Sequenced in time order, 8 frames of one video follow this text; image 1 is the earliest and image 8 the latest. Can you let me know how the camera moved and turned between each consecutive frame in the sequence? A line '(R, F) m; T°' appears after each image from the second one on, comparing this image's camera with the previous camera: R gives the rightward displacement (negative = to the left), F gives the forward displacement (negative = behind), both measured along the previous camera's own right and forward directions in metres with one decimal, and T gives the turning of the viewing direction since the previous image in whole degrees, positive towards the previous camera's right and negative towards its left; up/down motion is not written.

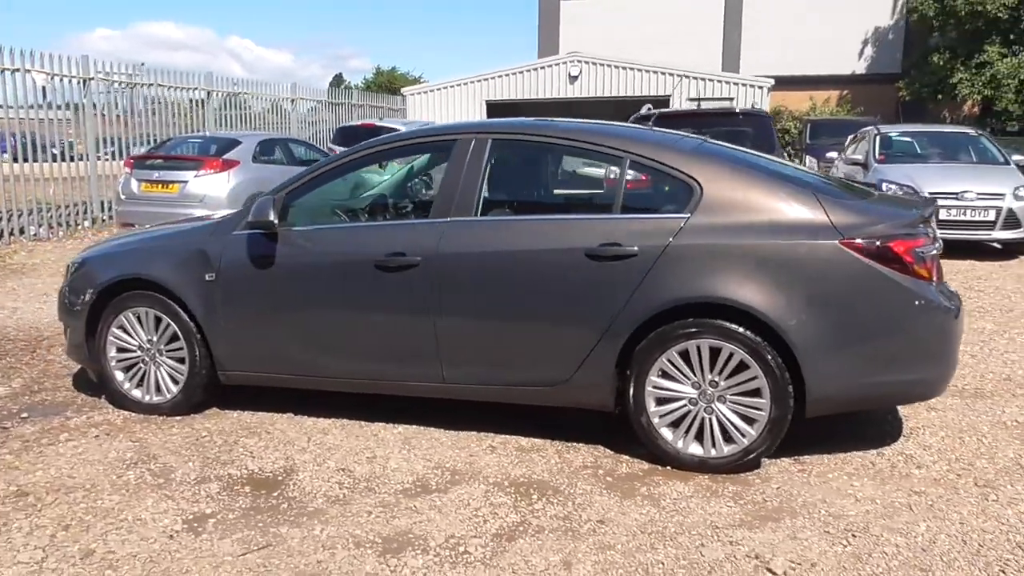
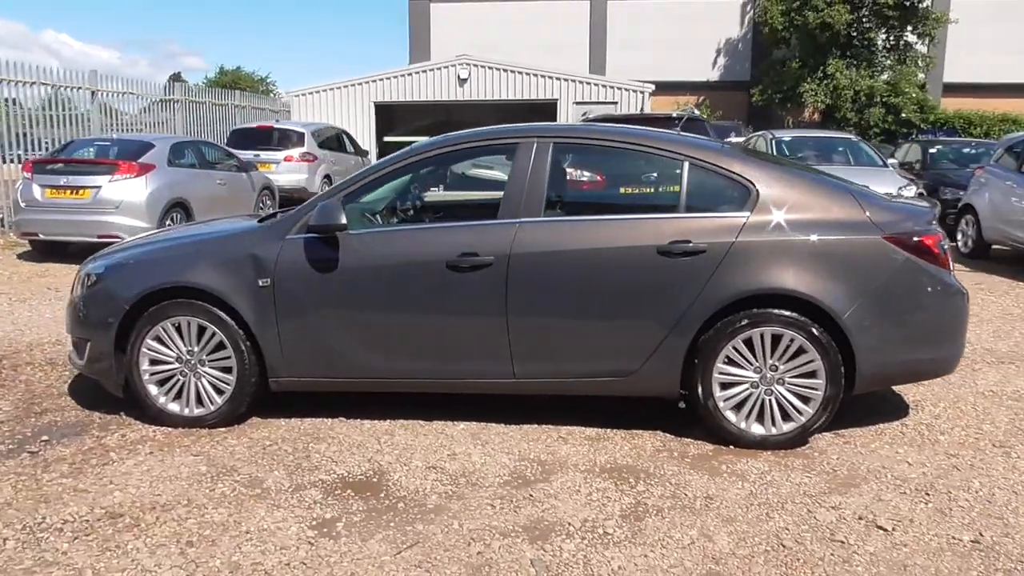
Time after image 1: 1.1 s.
(-1.2, -0.1) m; +11°
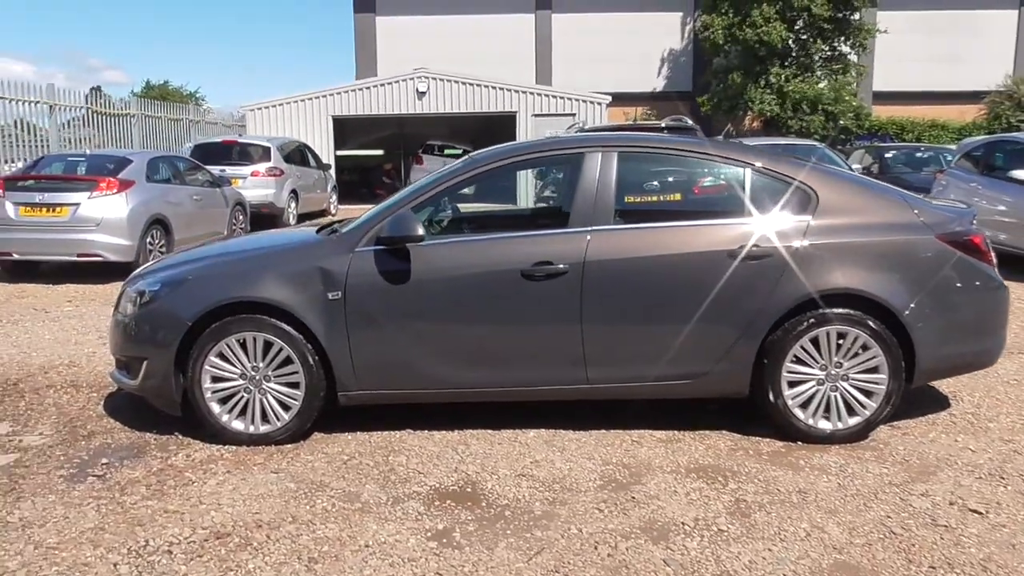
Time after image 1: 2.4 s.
(-0.8, 0.0) m; +5°
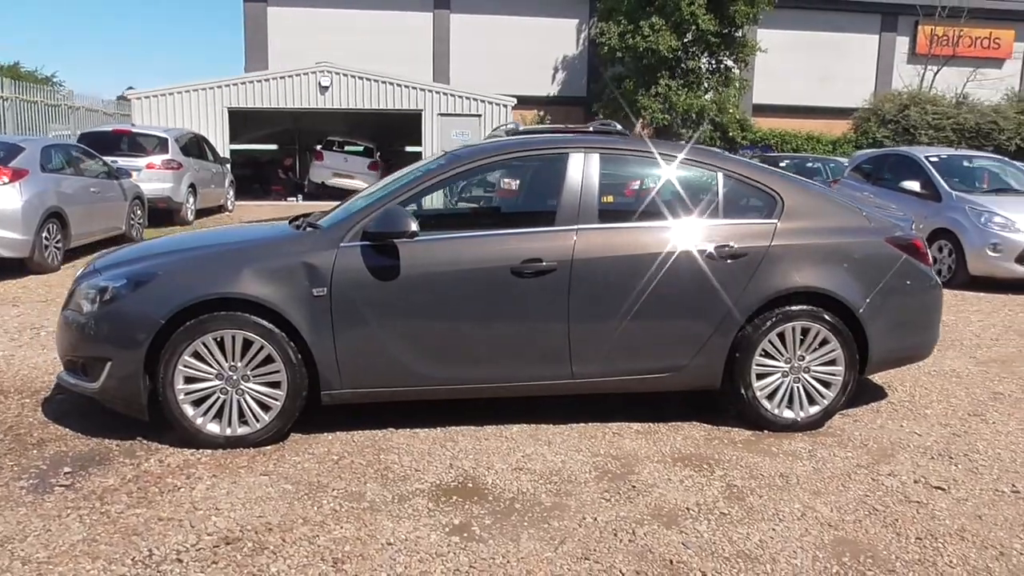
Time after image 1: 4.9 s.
(-0.6, 0.0) m; +8°
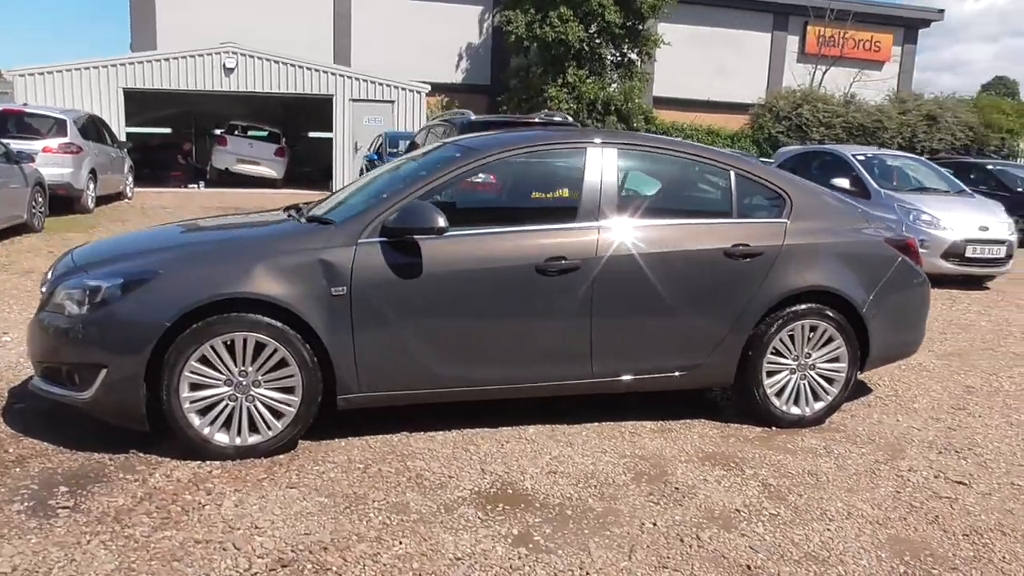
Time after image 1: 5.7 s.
(-0.8, +0.2) m; +8°
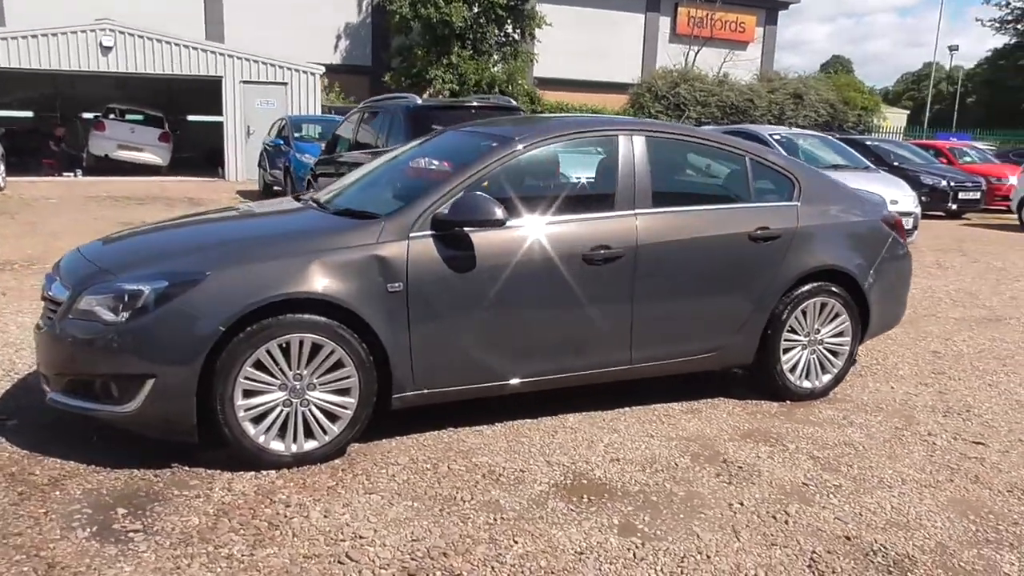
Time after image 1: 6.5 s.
(-1.0, +0.1) m; +10°
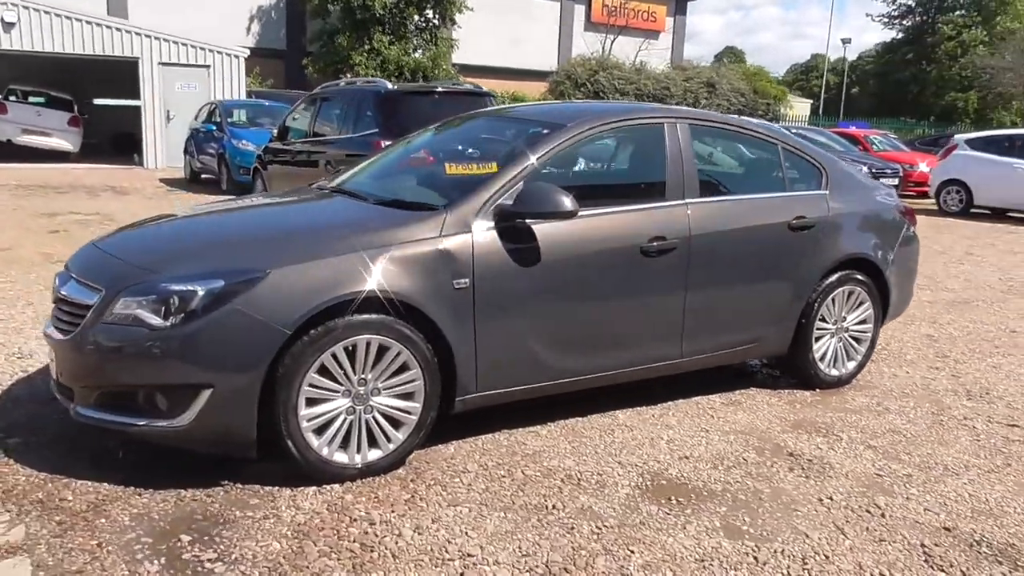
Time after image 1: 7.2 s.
(-0.8, +0.3) m; +7°
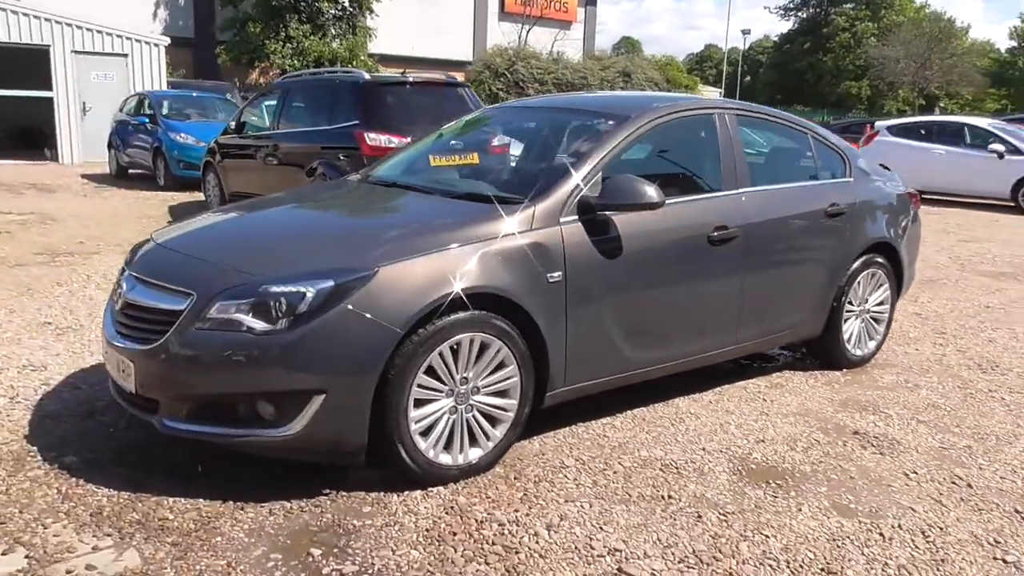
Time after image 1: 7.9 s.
(-0.9, +0.1) m; +7°
